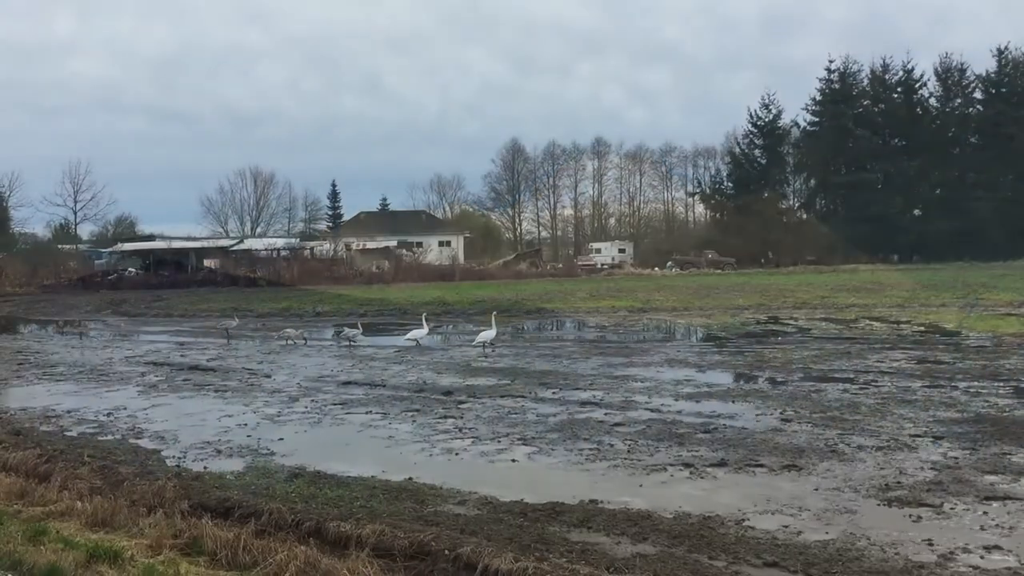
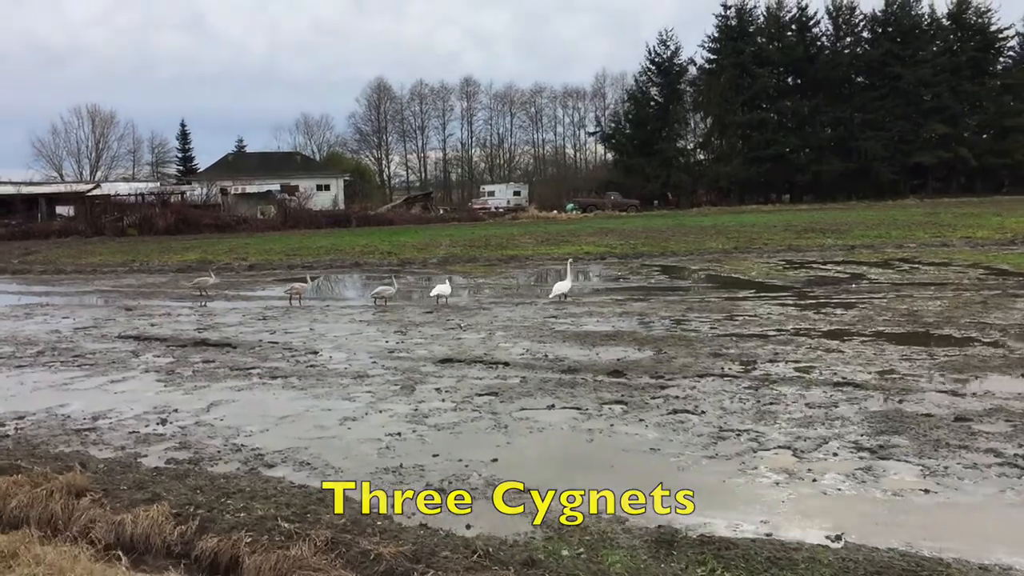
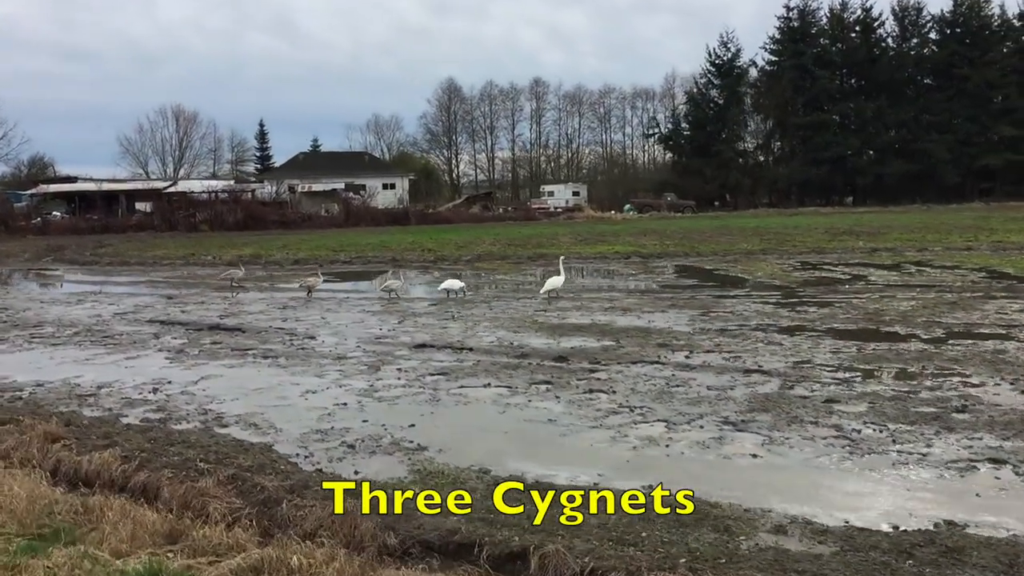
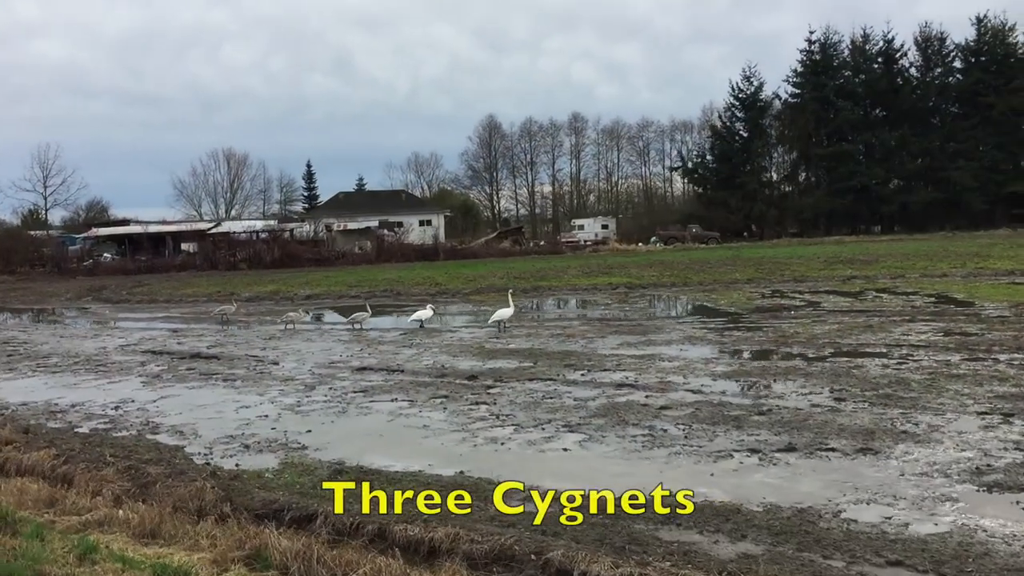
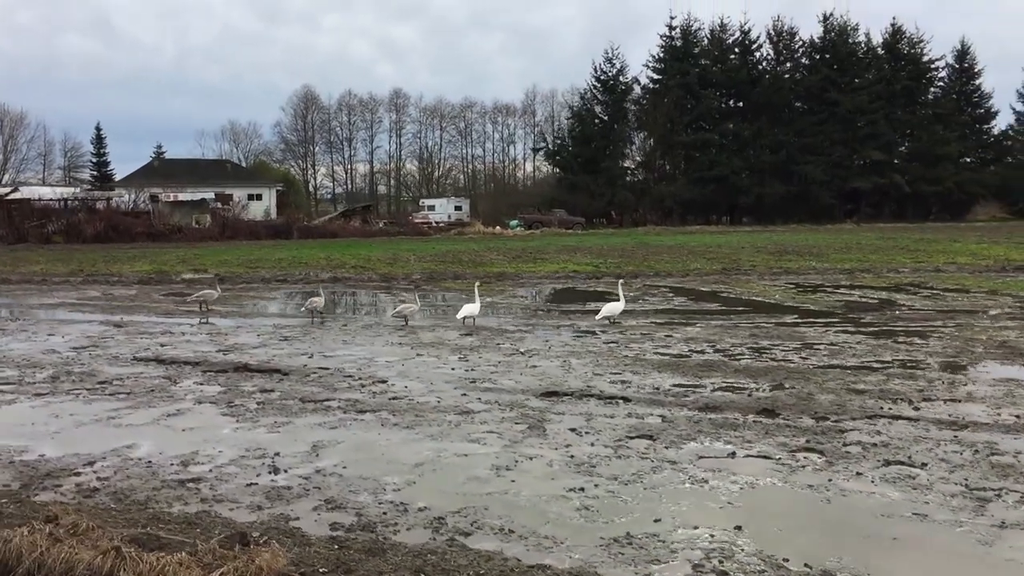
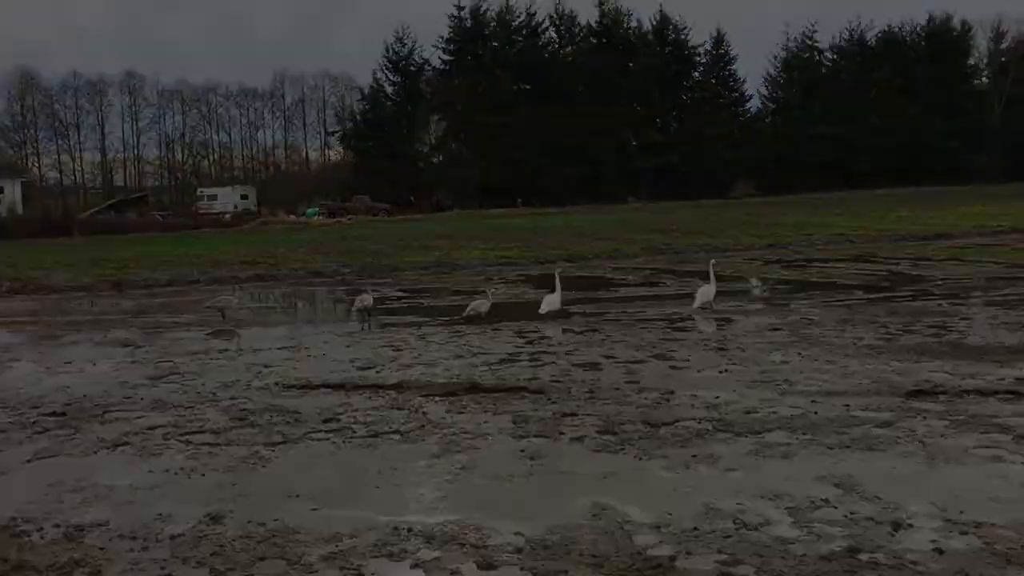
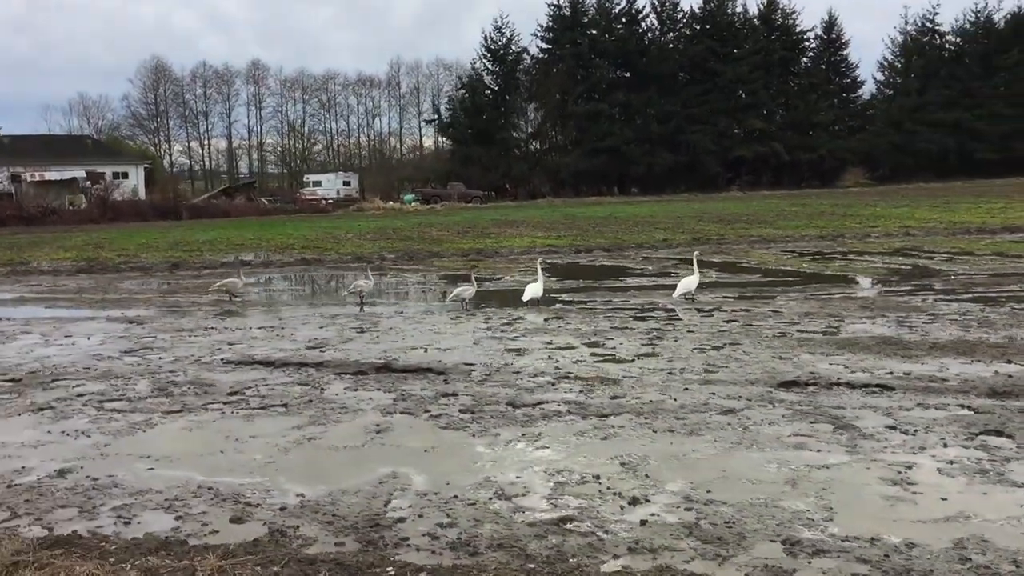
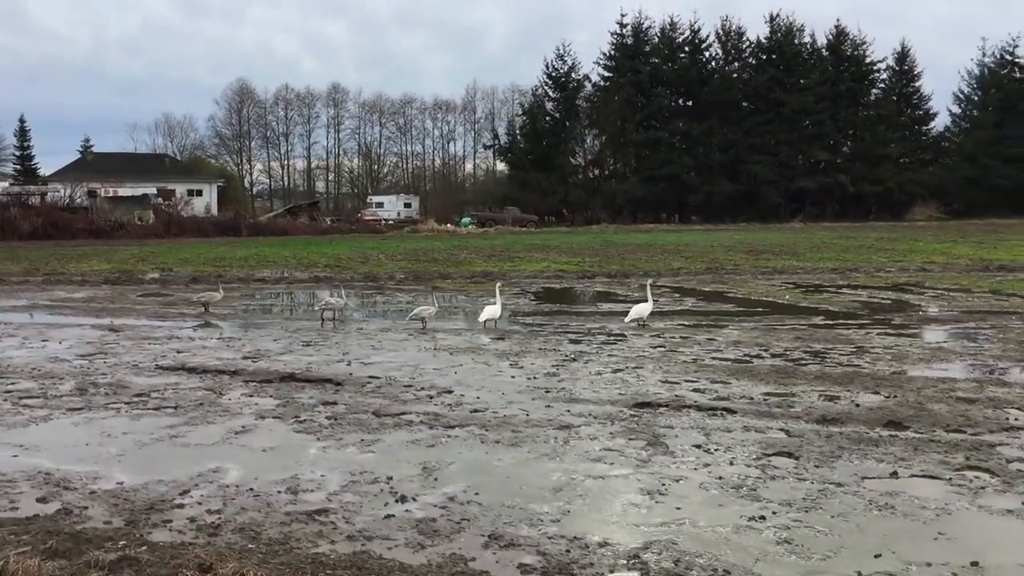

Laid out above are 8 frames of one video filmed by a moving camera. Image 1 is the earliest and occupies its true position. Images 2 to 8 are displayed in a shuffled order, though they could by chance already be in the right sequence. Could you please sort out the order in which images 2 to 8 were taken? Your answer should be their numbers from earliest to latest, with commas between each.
4, 3, 2, 5, 8, 7, 6
